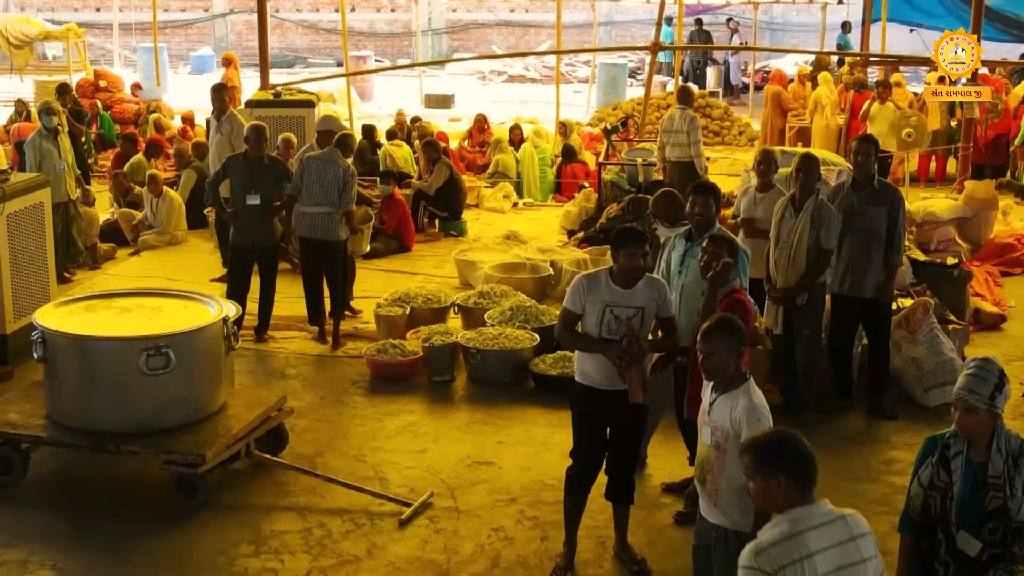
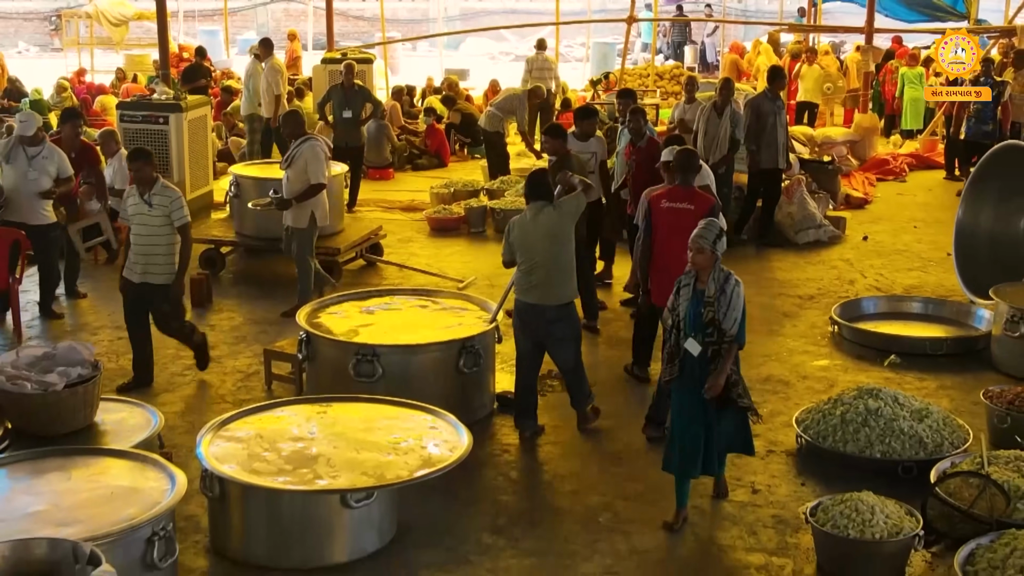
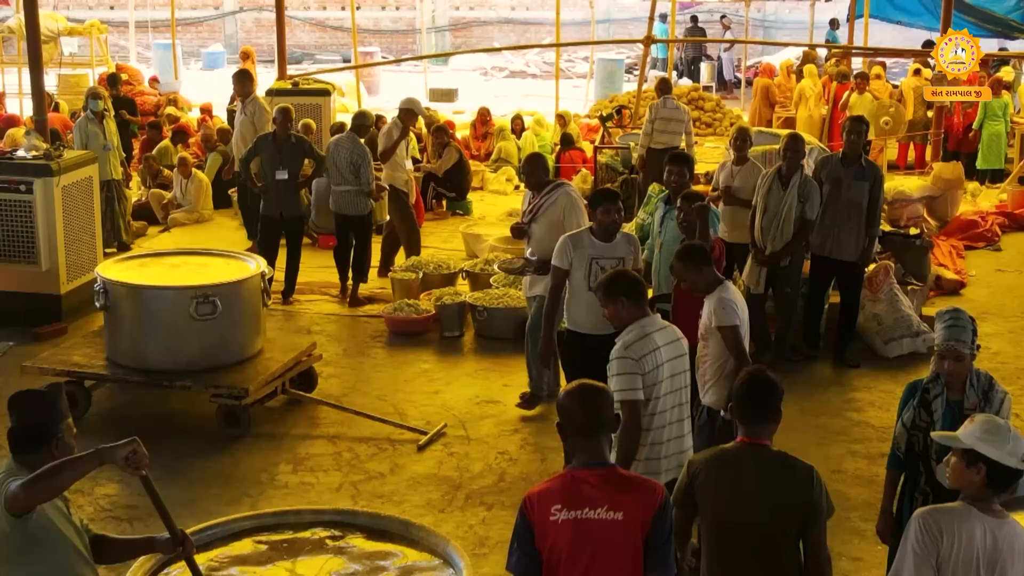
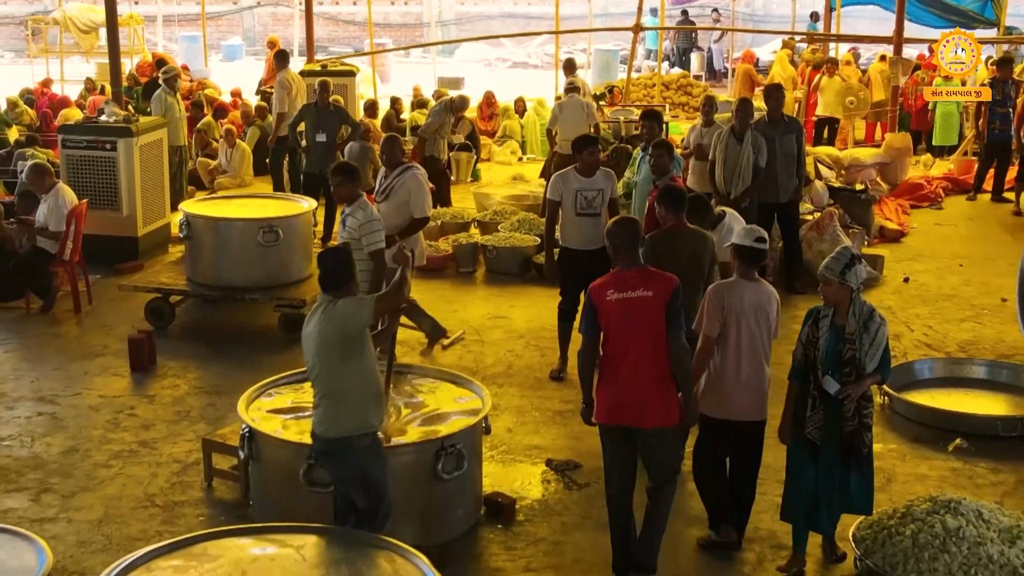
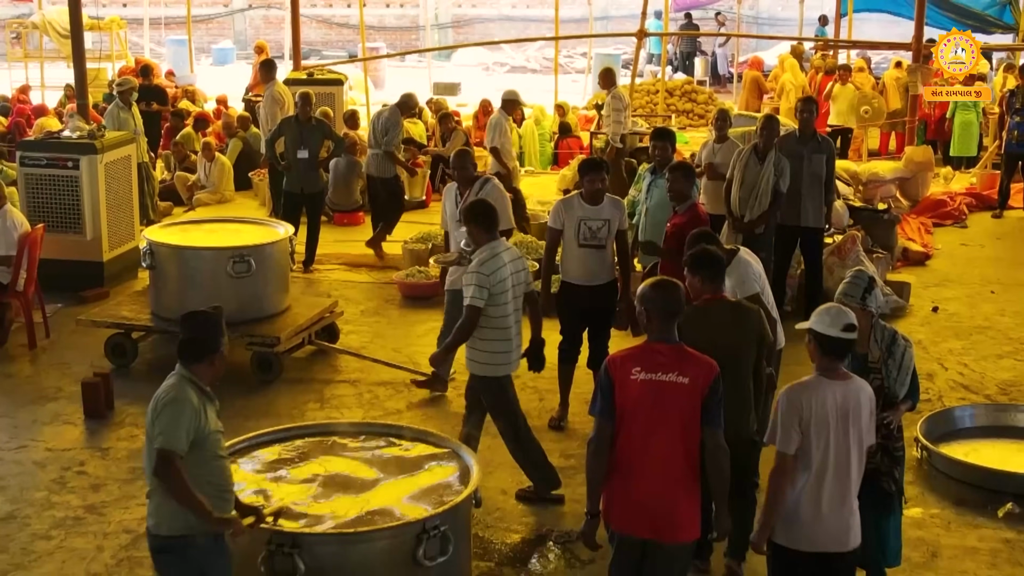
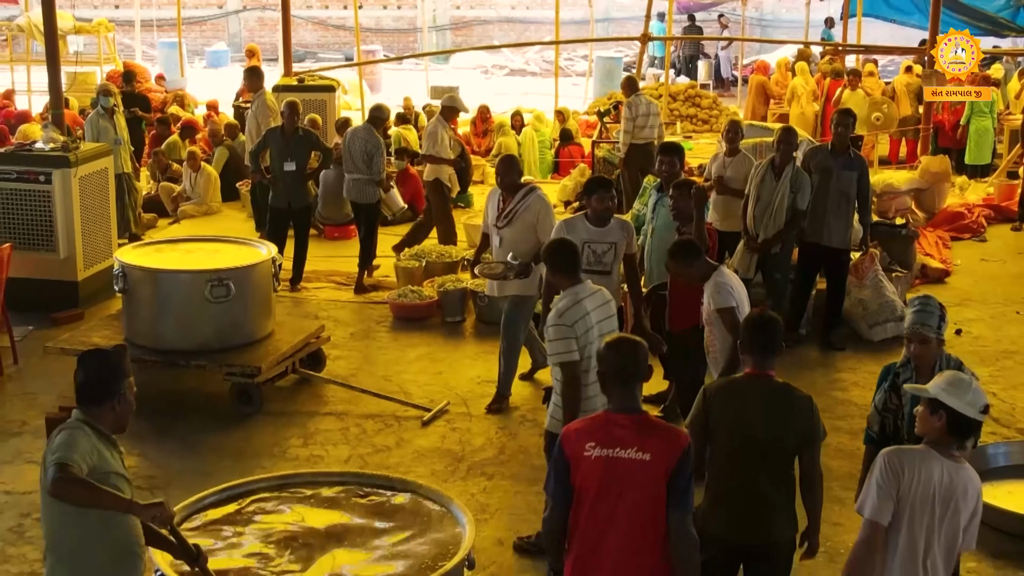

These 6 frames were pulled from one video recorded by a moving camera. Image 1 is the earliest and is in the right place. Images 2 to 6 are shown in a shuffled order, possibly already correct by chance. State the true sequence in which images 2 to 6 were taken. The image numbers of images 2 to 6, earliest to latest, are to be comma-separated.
3, 6, 5, 4, 2
